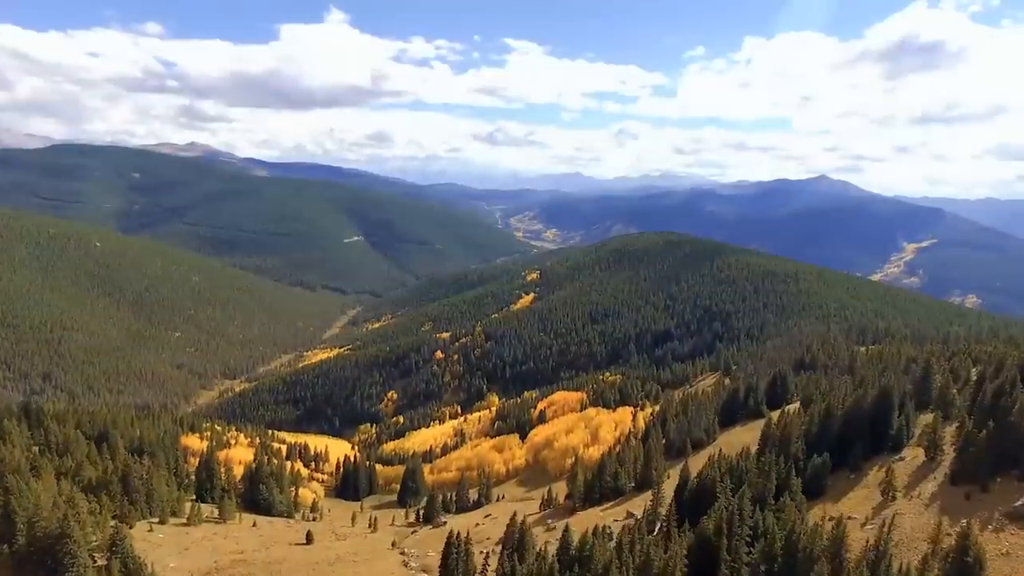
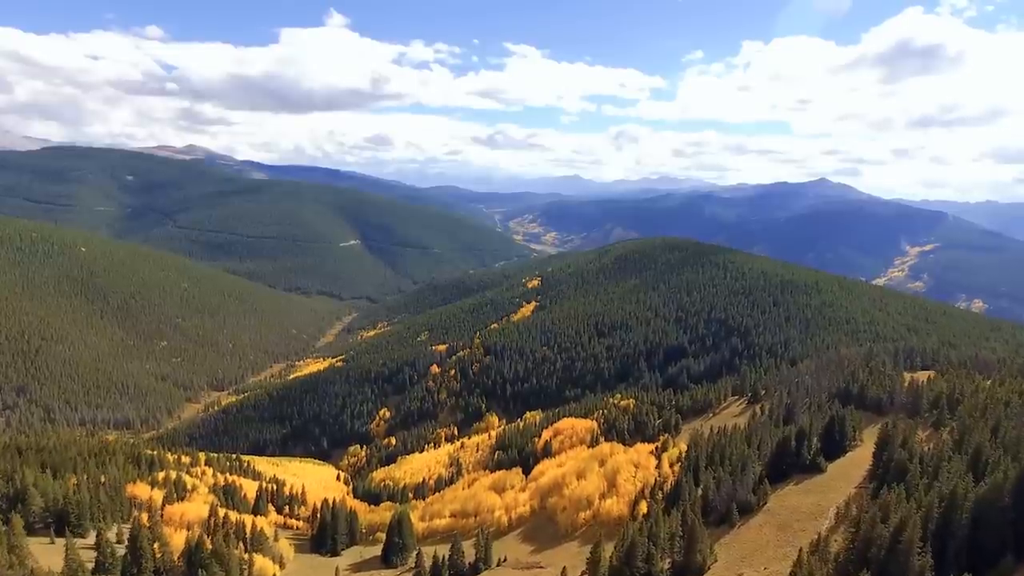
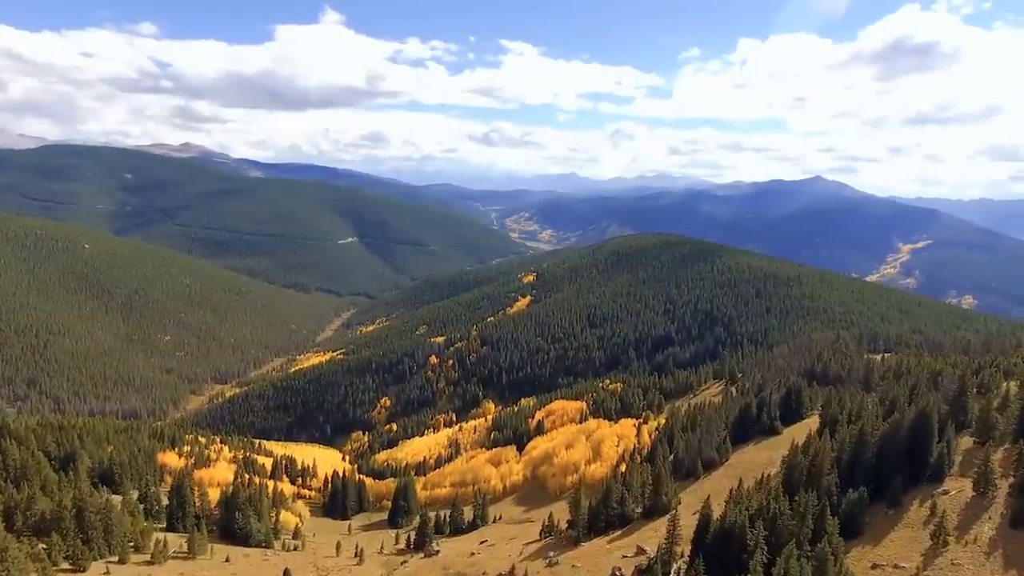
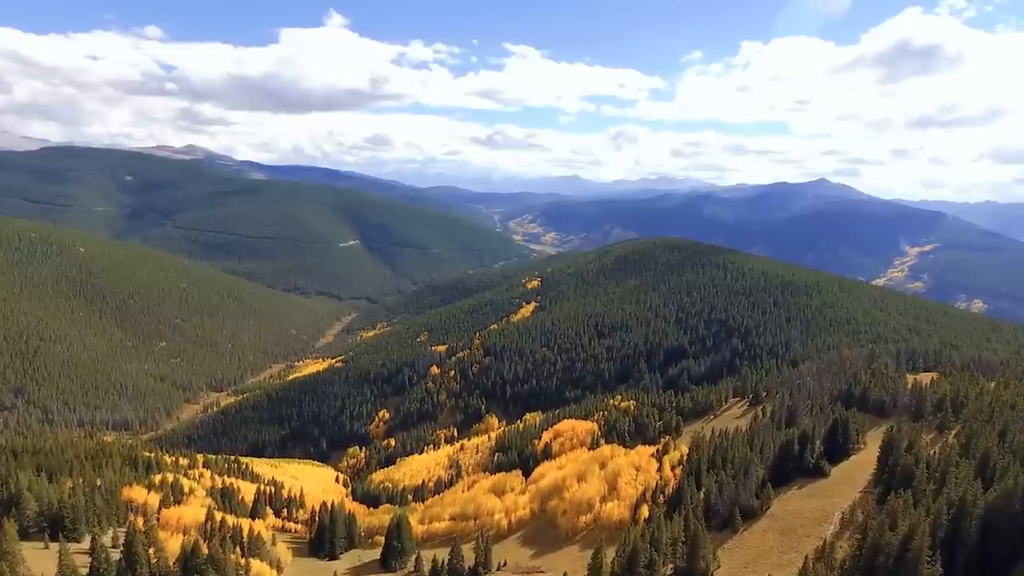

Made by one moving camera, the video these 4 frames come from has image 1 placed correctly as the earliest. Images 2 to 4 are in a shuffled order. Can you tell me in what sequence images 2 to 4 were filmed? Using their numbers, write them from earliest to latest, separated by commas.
3, 2, 4
